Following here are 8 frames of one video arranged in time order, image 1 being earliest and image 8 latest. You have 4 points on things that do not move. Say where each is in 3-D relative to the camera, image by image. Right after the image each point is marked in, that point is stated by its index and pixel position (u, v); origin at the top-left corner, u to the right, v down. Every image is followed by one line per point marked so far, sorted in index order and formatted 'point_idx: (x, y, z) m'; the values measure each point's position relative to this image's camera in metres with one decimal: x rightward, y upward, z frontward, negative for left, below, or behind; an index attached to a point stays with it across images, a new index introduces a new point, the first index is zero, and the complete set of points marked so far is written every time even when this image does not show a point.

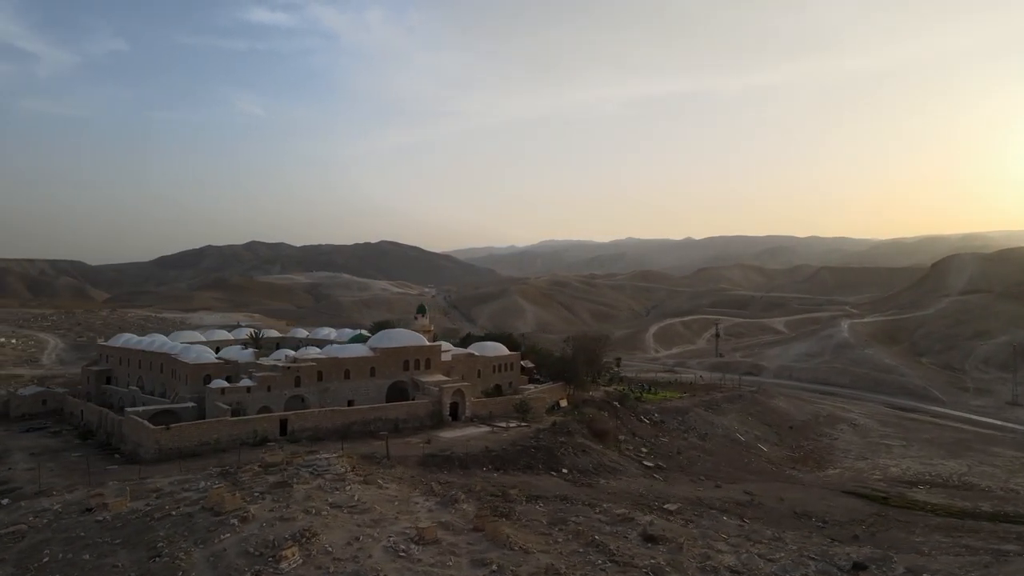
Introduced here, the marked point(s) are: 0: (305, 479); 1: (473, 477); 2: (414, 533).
0: (-4.4, -4.0, +14.5) m
1: (-1.1, -5.1, +18.6) m
2: (-1.9, -4.6, +13.0) m
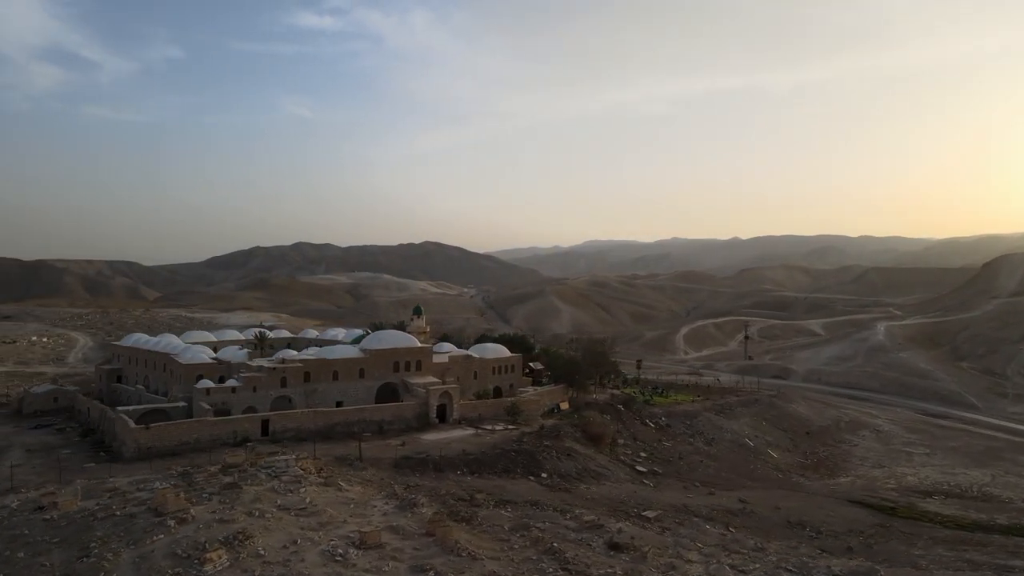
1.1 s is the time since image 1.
0: (-5.4, -4.1, +14.6) m
1: (-1.8, -5.1, +18.4) m
2: (-2.9, -4.7, +12.9) m
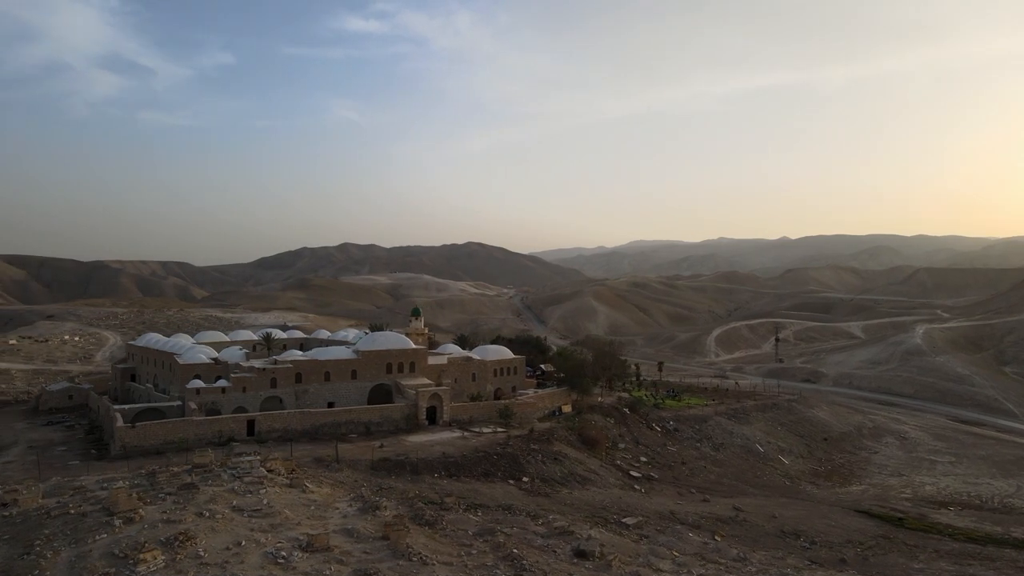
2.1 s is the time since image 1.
0: (-6.3, -4.1, +14.7) m
1: (-2.5, -5.2, +18.3) m
2: (-3.9, -4.7, +12.8) m
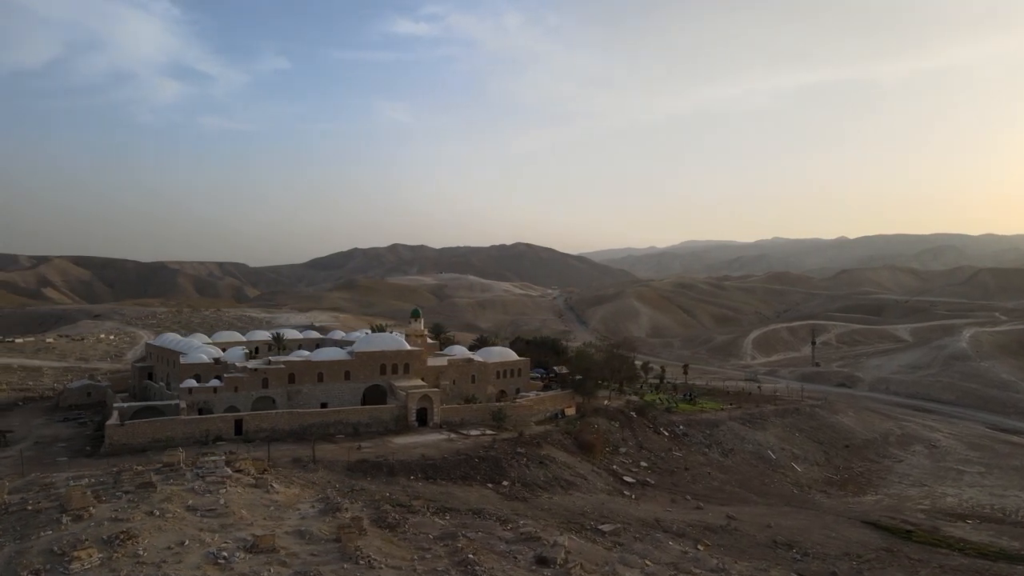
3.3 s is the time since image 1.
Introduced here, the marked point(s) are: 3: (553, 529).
0: (-7.2, -4.2, +14.9) m
1: (-3.2, -5.2, +18.3) m
2: (-4.9, -4.8, +12.9) m
3: (+1.0, -6.1, +17.5) m
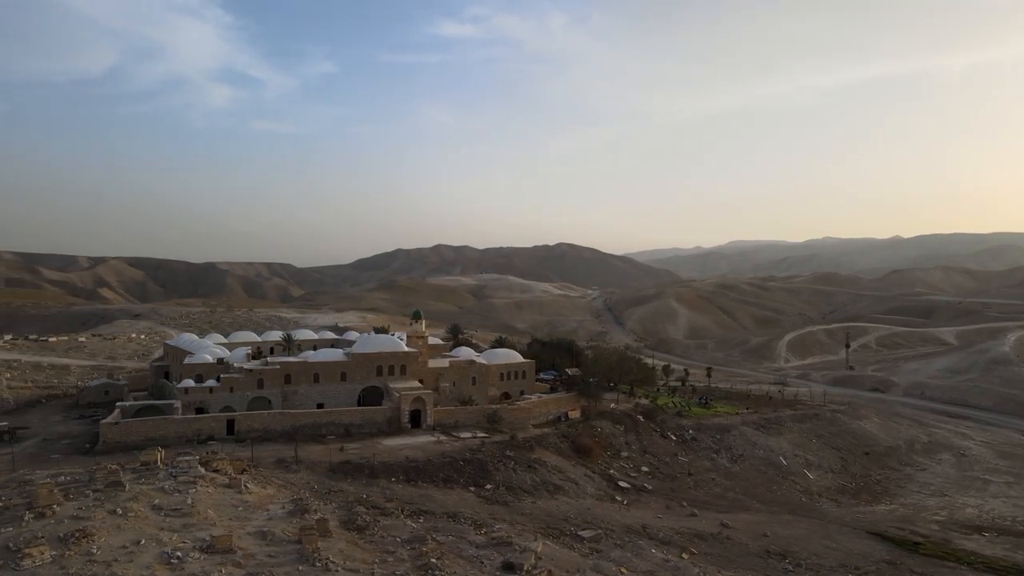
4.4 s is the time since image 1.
0: (-7.9, -4.2, +15.2) m
1: (-3.7, -5.3, +18.3) m
2: (-5.8, -4.8, +13.1) m
3: (+0.4, -6.2, +17.3) m
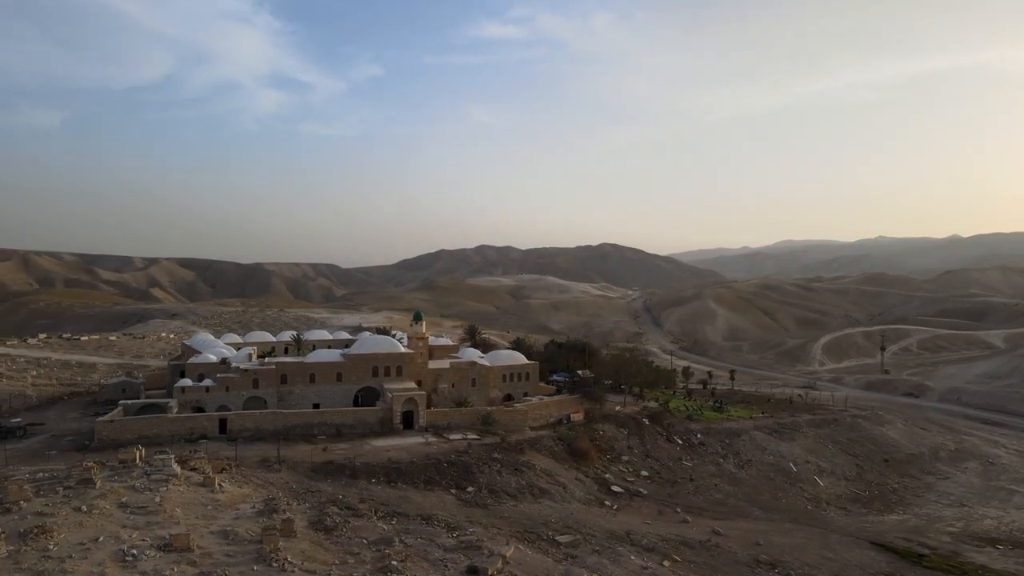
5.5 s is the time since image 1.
0: (-8.7, -4.3, +15.5) m
1: (-4.3, -5.4, +18.4) m
2: (-6.6, -4.9, +13.3) m
3: (-0.2, -6.2, +17.2) m
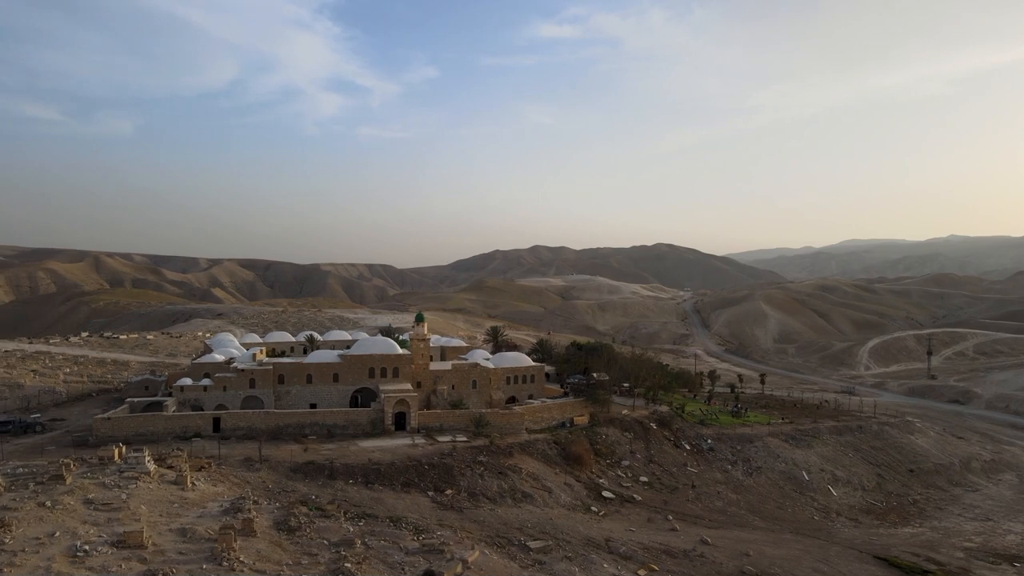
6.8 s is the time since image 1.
0: (-9.6, -4.3, +16.0) m
1: (-5.1, -5.4, +18.6) m
2: (-7.7, -4.9, +13.6) m
3: (-1.0, -6.3, +17.1) m
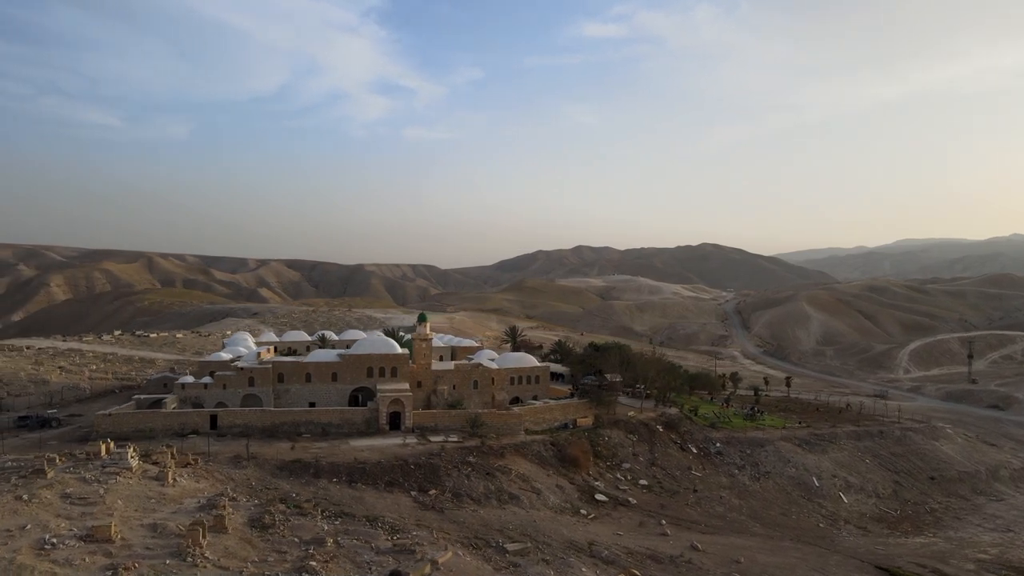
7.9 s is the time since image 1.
0: (-10.3, -4.3, +16.4) m
1: (-5.6, -5.4, +18.8) m
2: (-8.5, -4.9, +14.0) m
3: (-1.7, -6.3, +17.1) m
